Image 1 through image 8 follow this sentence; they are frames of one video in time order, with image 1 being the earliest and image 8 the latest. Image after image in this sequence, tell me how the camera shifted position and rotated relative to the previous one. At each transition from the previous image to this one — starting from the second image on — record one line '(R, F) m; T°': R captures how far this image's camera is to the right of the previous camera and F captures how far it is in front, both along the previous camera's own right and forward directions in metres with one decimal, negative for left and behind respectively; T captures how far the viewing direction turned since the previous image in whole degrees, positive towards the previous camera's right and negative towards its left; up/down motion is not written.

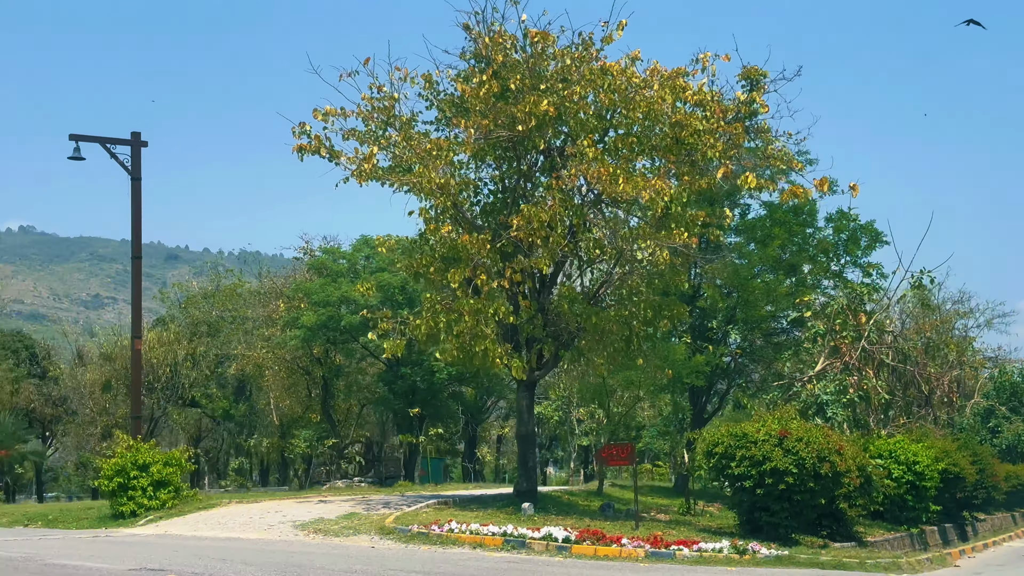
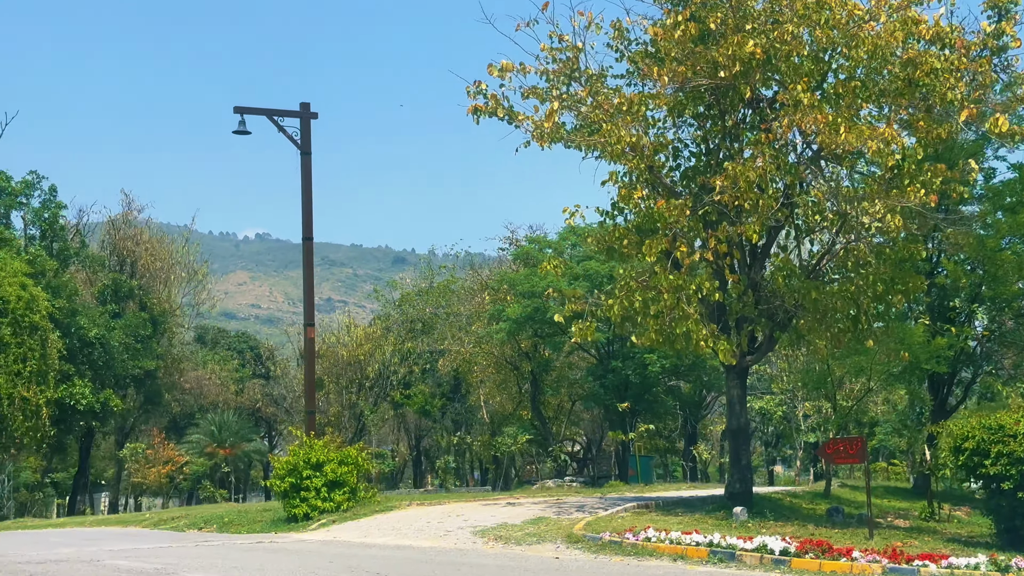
(+0.2, +2.0) m; -9°
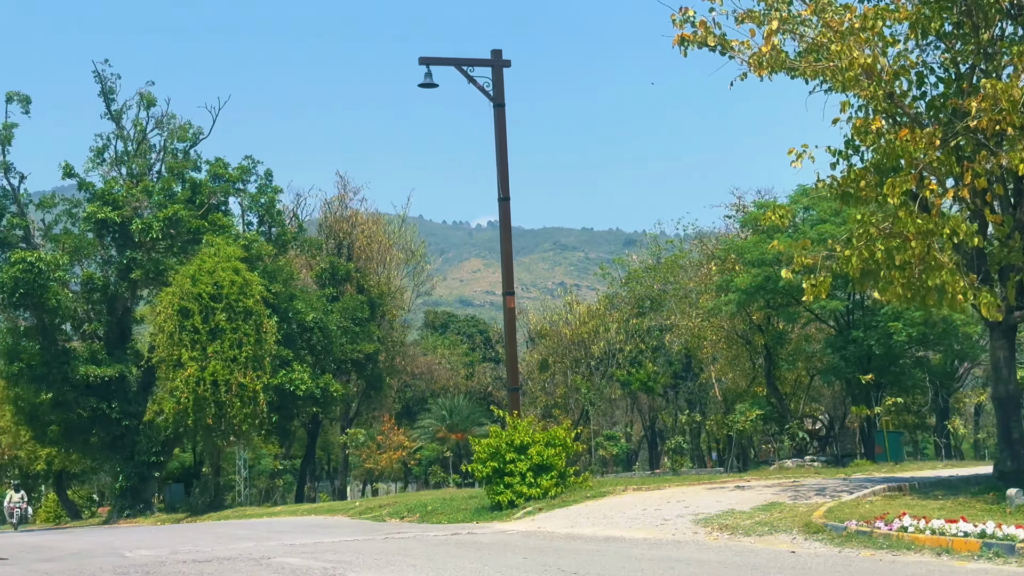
(+0.1, +1.8) m; -9°
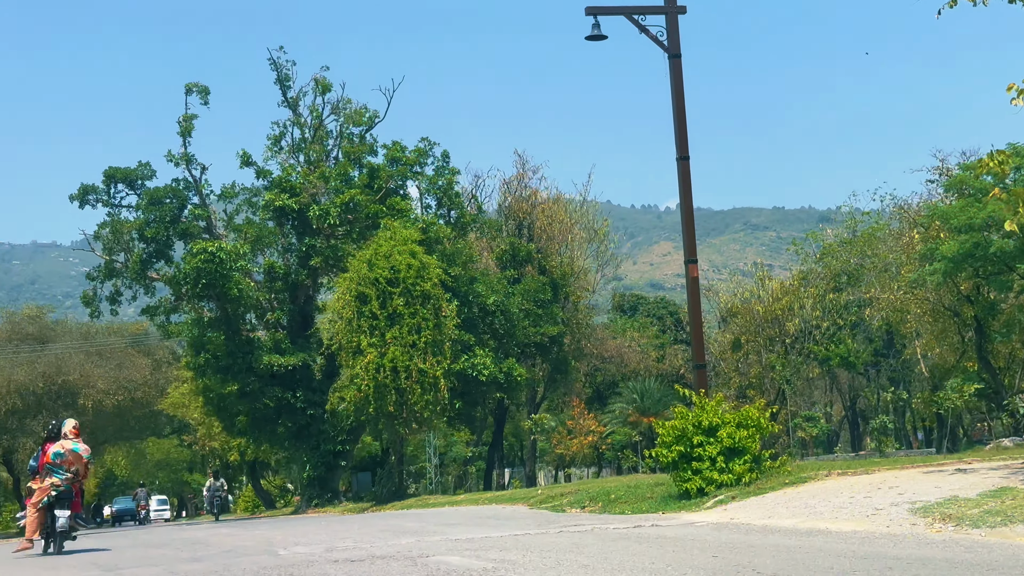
(+0.1, +1.3) m; -8°
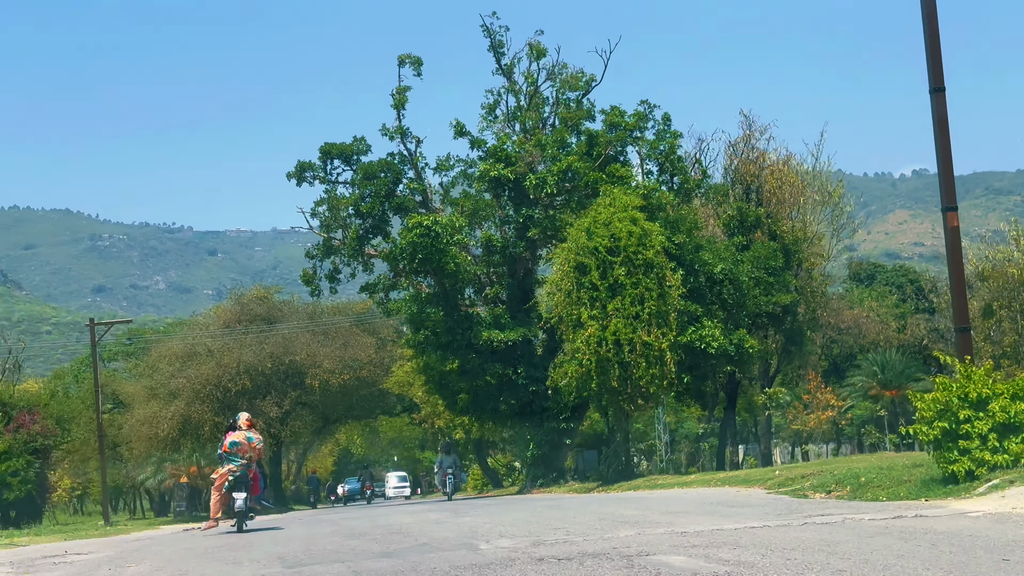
(0.0, +1.5) m; -9°
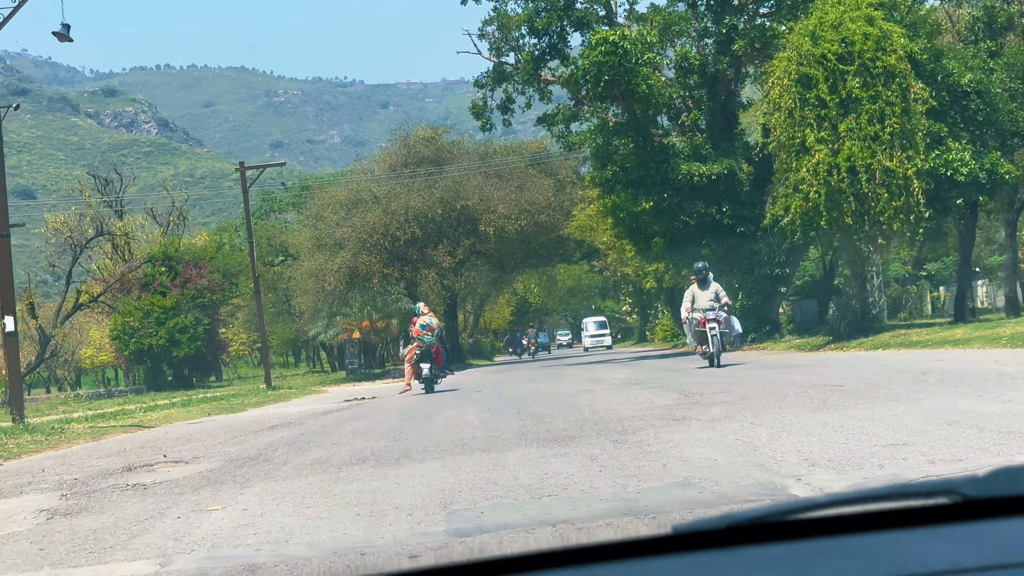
(-0.6, +4.1) m; -7°
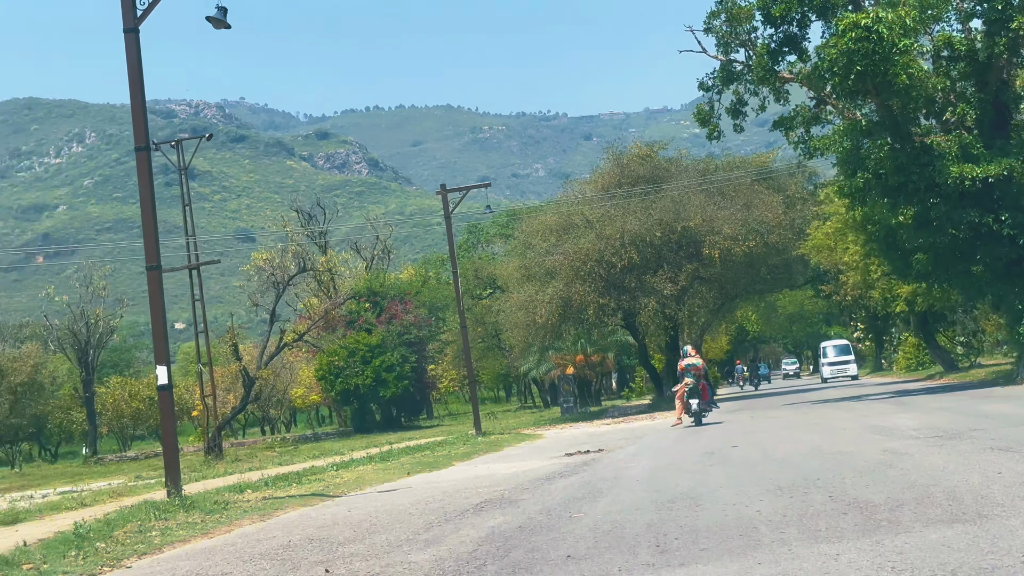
(-0.5, +3.3) m; -8°
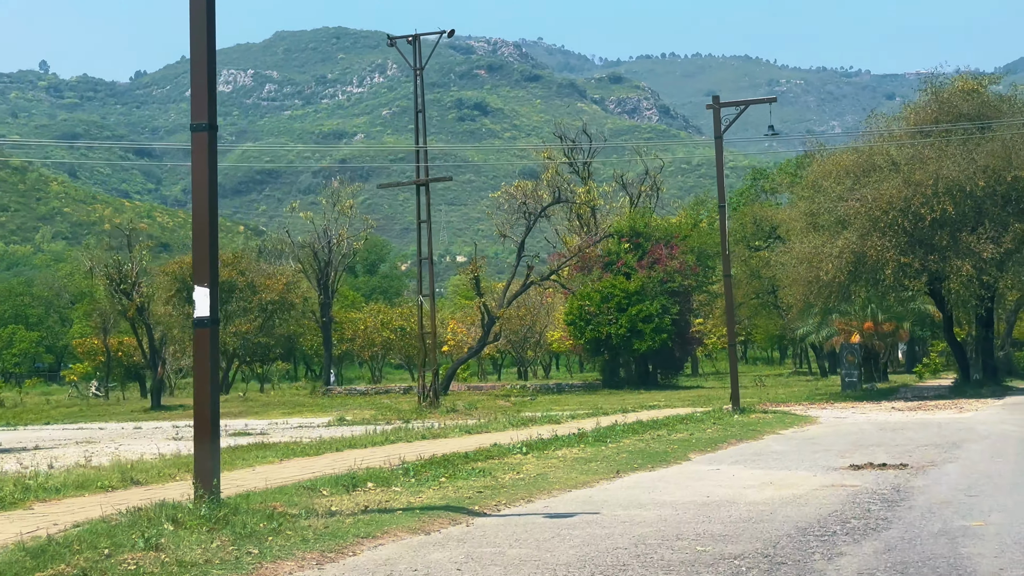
(+0.1, +5.1) m; -11°
